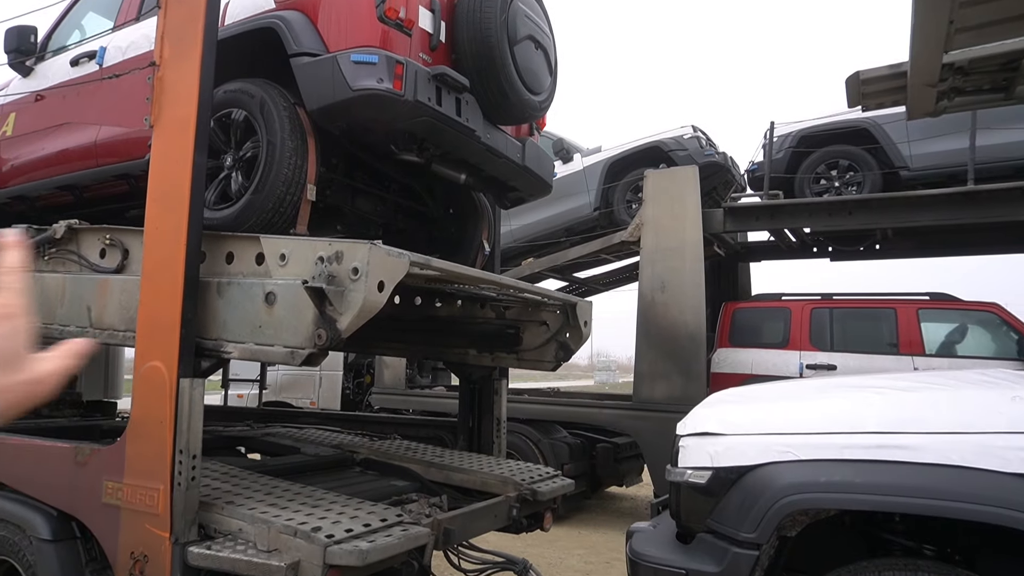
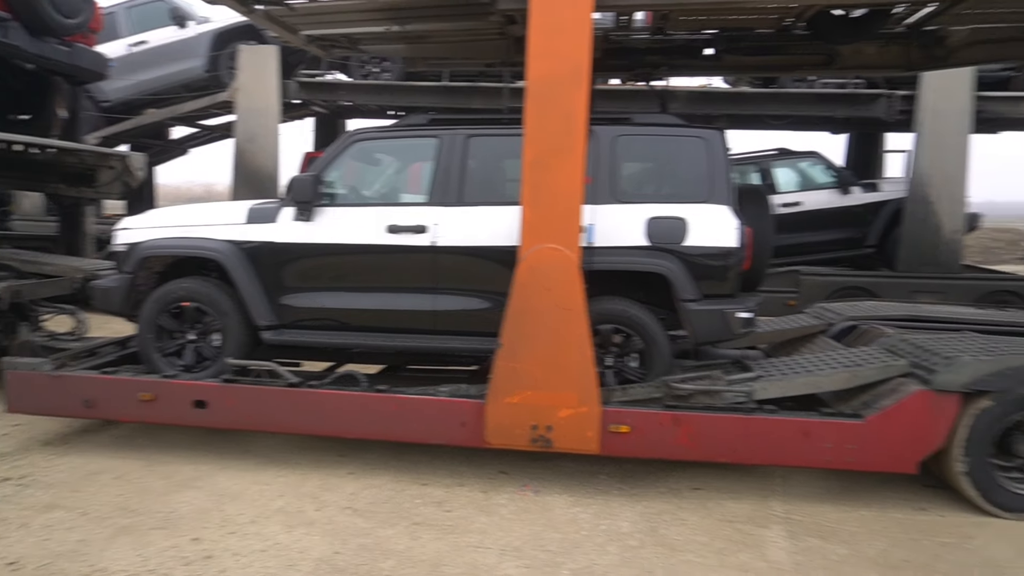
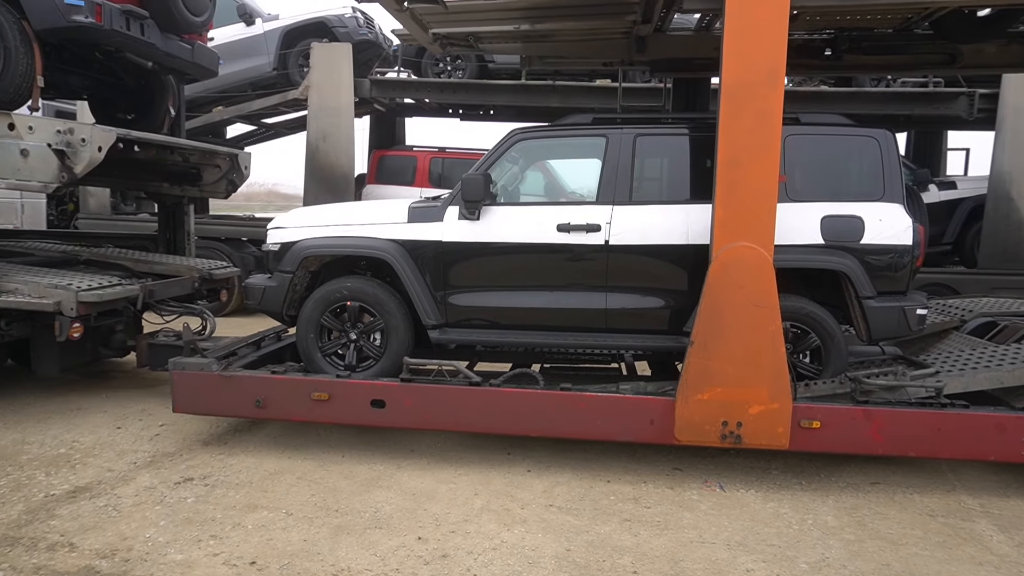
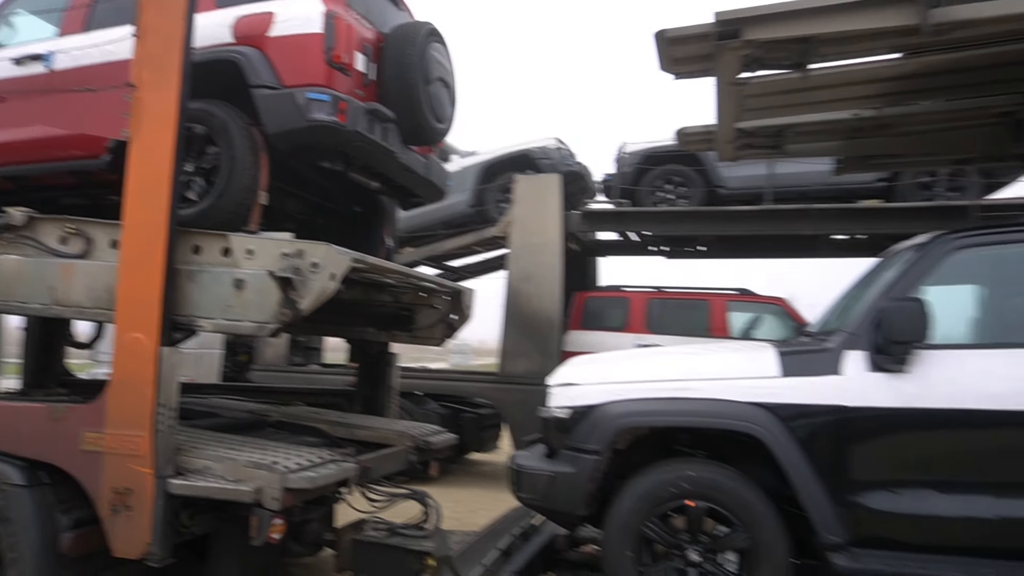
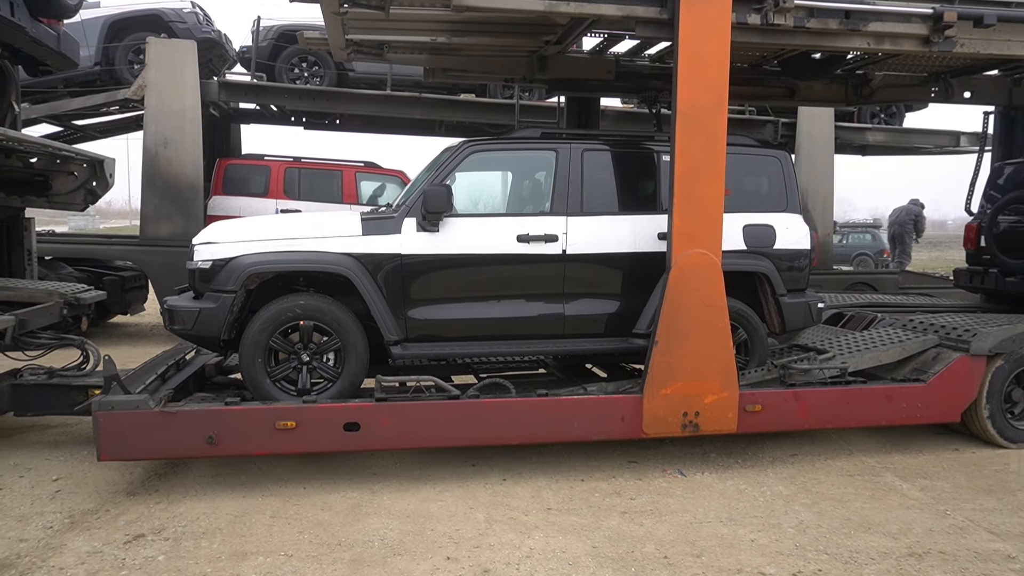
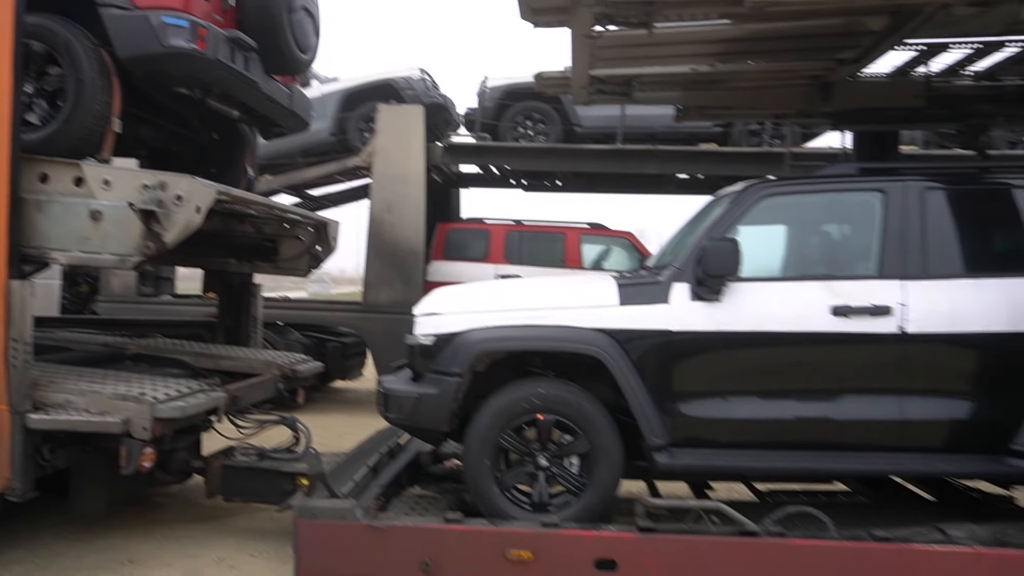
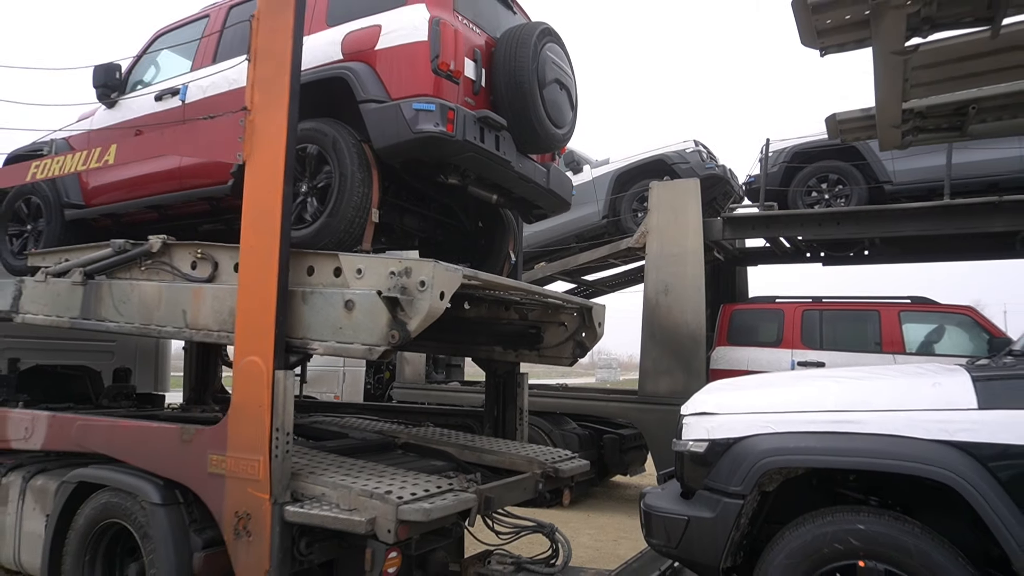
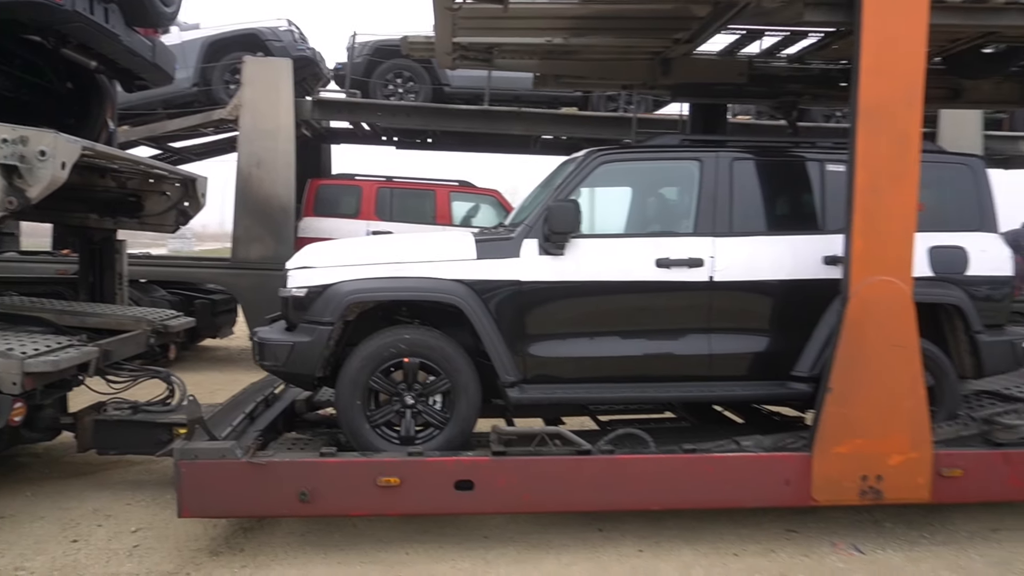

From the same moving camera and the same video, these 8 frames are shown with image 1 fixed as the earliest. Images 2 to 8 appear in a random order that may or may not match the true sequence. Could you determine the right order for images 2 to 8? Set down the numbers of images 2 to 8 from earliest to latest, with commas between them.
7, 4, 6, 8, 5, 3, 2
